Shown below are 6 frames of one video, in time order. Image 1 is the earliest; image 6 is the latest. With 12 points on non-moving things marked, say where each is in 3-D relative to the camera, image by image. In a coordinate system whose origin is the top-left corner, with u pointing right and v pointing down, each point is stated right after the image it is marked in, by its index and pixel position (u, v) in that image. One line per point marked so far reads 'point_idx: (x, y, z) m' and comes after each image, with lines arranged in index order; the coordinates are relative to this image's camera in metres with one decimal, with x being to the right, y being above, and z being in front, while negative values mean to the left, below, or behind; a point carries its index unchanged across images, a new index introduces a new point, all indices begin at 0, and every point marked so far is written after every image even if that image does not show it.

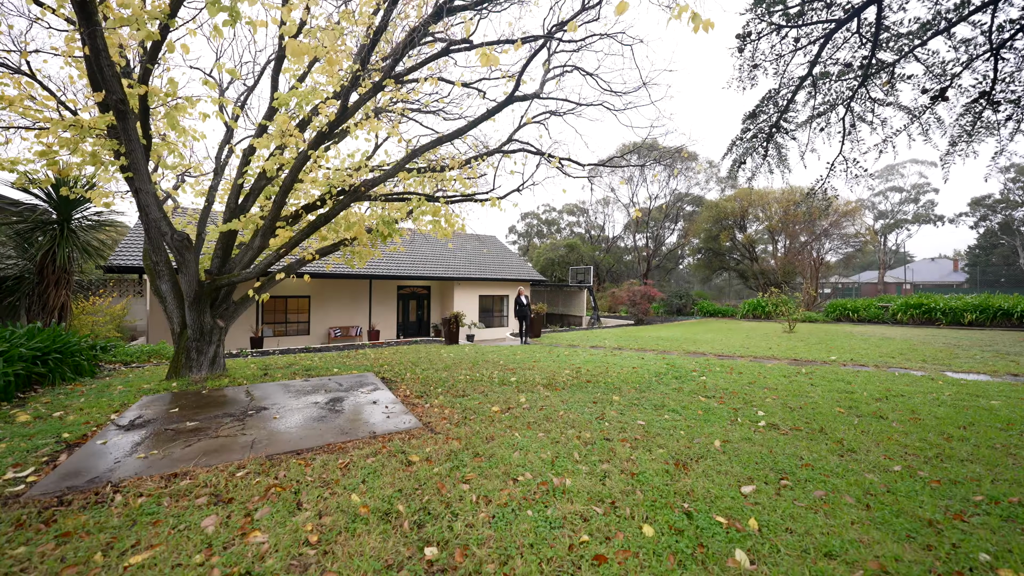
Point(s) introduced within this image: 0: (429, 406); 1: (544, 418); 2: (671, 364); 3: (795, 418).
0: (-1.0, -1.4, +4.4) m
1: (+0.3, -1.4, +3.9) m
2: (+2.9, -1.4, +6.8) m
3: (+2.8, -1.3, +3.7) m
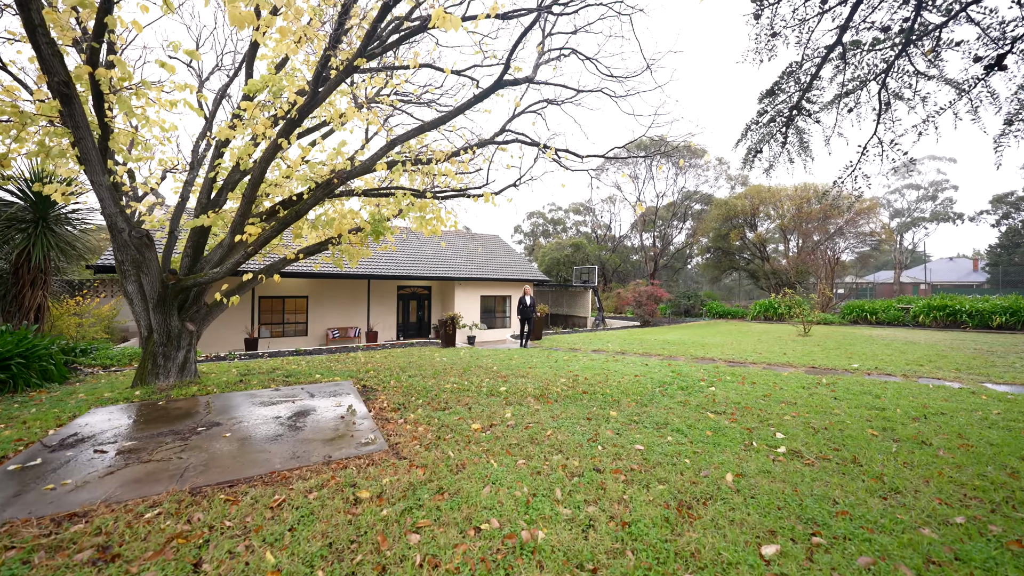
0: (-1.2, -1.4, +3.9) m
1: (+0.1, -1.4, +3.4) m
2: (+2.8, -1.4, +6.3) m
3: (+2.6, -1.3, +3.1) m
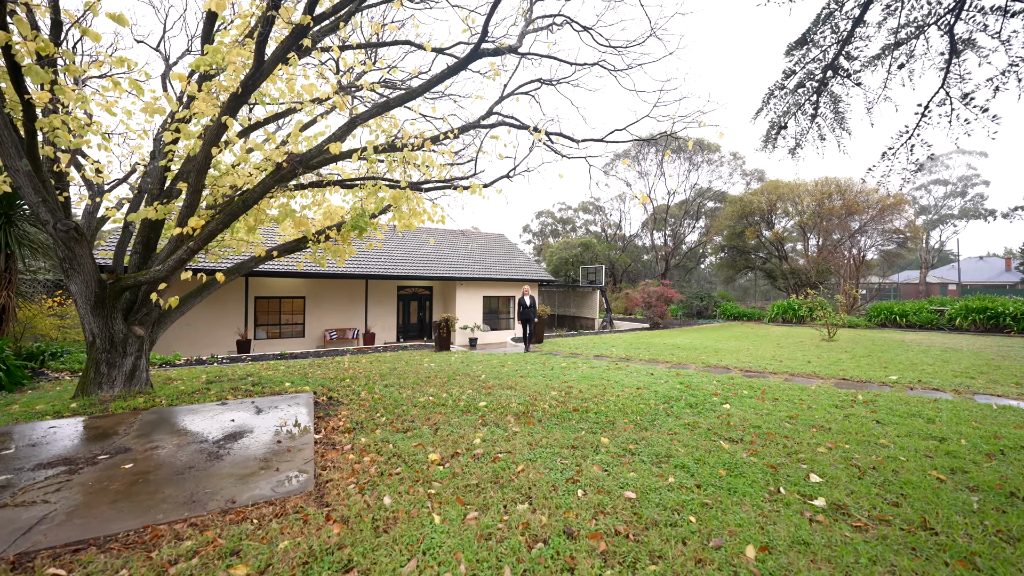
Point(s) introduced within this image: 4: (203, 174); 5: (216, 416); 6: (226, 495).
0: (-1.5, -1.4, +3.3) m
1: (-0.1, -1.4, +2.7) m
2: (+2.6, -1.5, +5.5) m
3: (+2.3, -1.3, +2.4) m
4: (-3.8, +1.4, +4.5) m
5: (-3.3, -1.4, +4.1) m
6: (-1.9, -1.4, +2.5) m
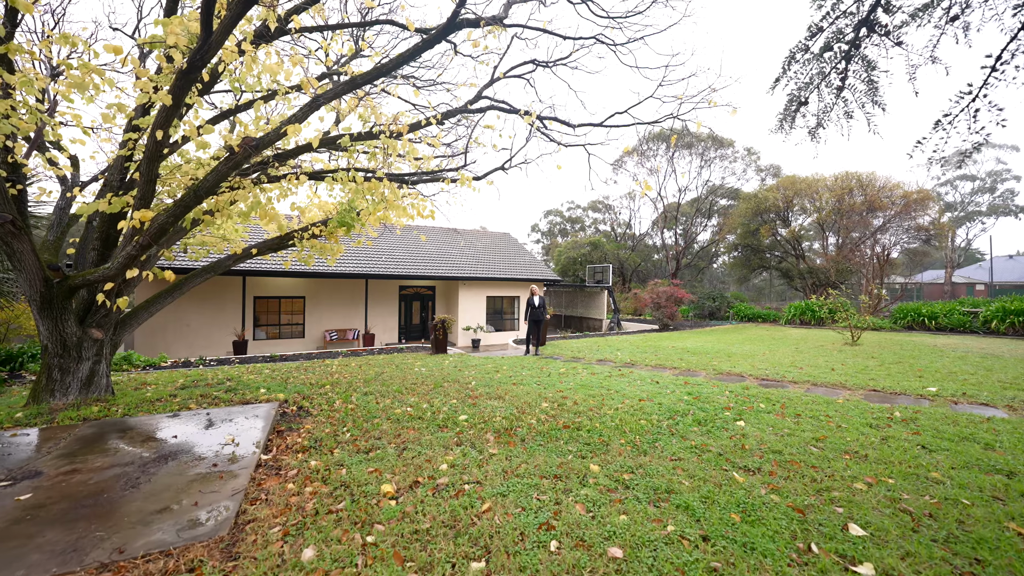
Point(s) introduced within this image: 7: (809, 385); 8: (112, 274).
0: (-1.7, -1.4, +2.8) m
1: (-0.4, -1.4, +2.2) m
2: (+2.4, -1.4, +5.0) m
3: (+2.1, -1.3, +1.8) m
4: (-4.0, +1.4, +4.1) m
5: (-3.5, -1.4, +3.7) m
6: (-2.1, -1.4, +2.0) m
7: (+4.5, -1.5, +5.6) m
8: (-4.3, +0.1, +4.0) m
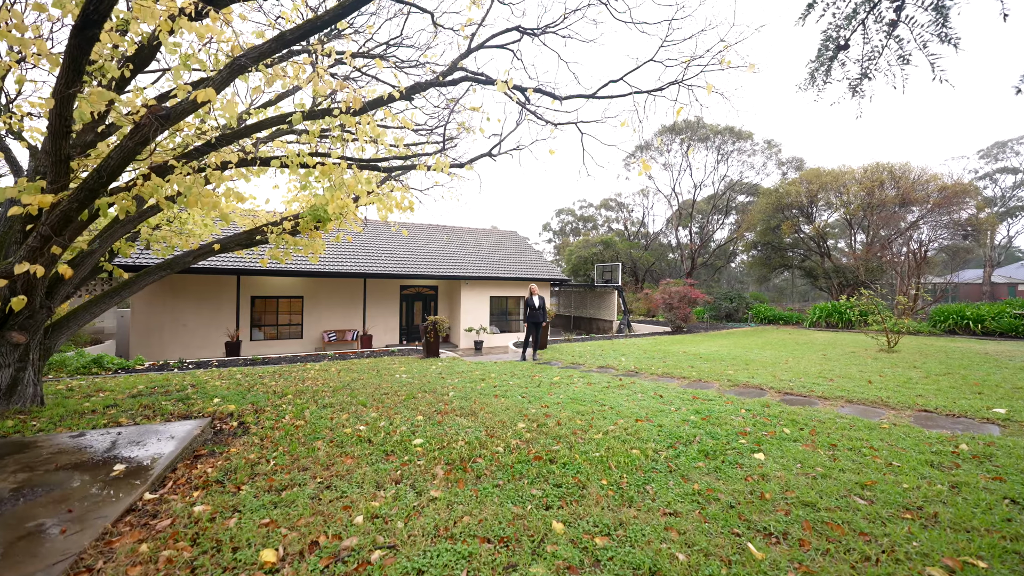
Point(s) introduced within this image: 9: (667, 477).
0: (-2.1, -1.4, +2.2) m
1: (-0.8, -1.4, +1.5) m
2: (+2.1, -1.4, +4.1) m
3: (+1.6, -1.3, +1.0) m
4: (-4.3, +1.4, +3.5) m
5: (-3.8, -1.4, +3.1) m
6: (-2.6, -1.4, +1.4) m
7: (+4.2, -1.5, +4.7) m
8: (-4.7, +0.2, +3.5) m
9: (+1.2, -1.4, +2.8) m
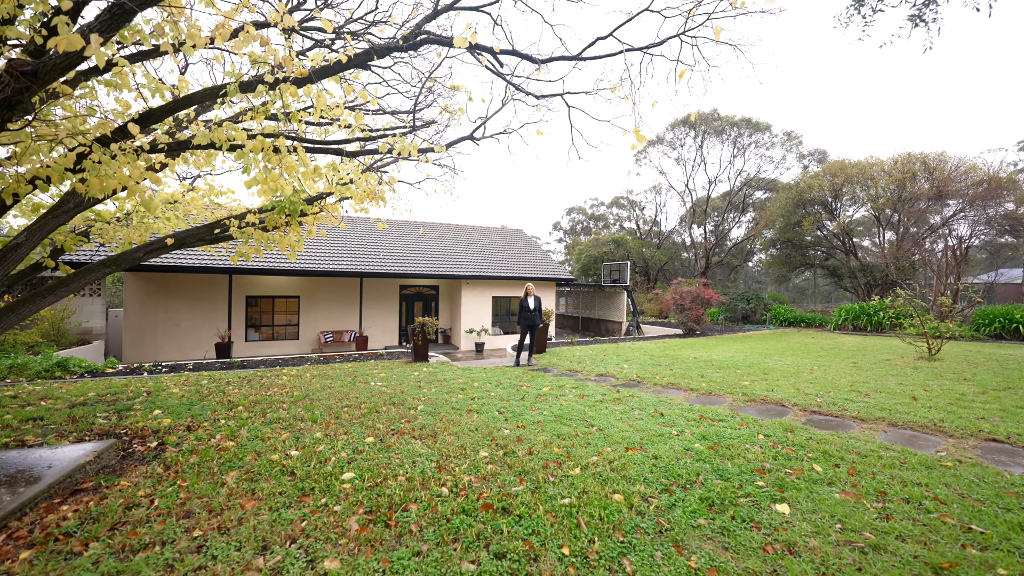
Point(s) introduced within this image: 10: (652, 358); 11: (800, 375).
0: (-2.5, -1.4, +1.5) m
1: (-1.2, -1.3, +0.8) m
2: (+1.8, -1.4, +3.4) m
3: (+1.2, -1.3, +0.3) m
4: (-4.6, +1.4, +3.0) m
5: (-4.2, -1.4, +2.5) m
6: (-3.0, -1.3, +0.8) m
7: (+3.9, -1.4, +3.9) m
8: (-5.0, +0.2, +2.9) m
9: (+0.8, -1.4, +2.0) m
10: (+3.3, -1.6, +8.7) m
11: (+5.0, -1.5, +6.4) m
